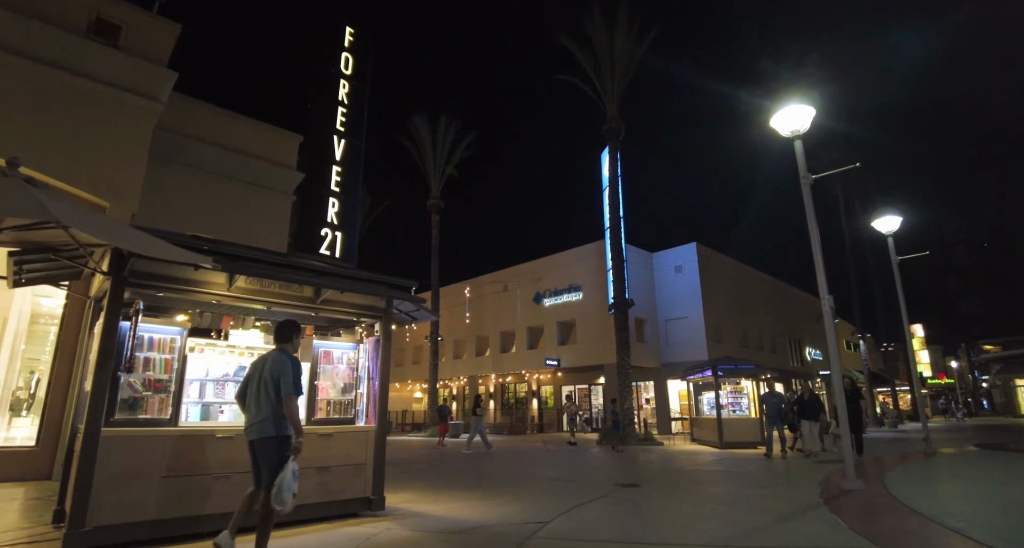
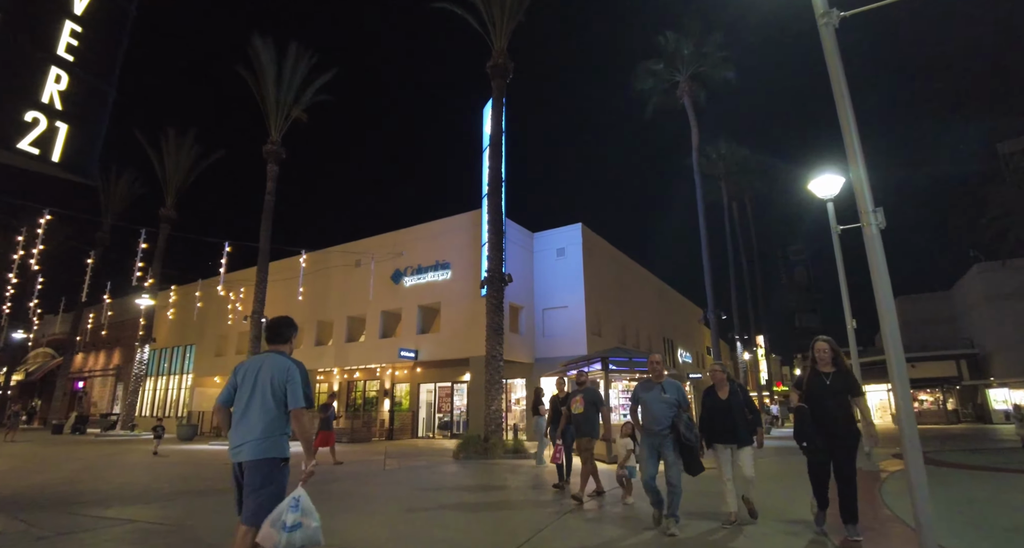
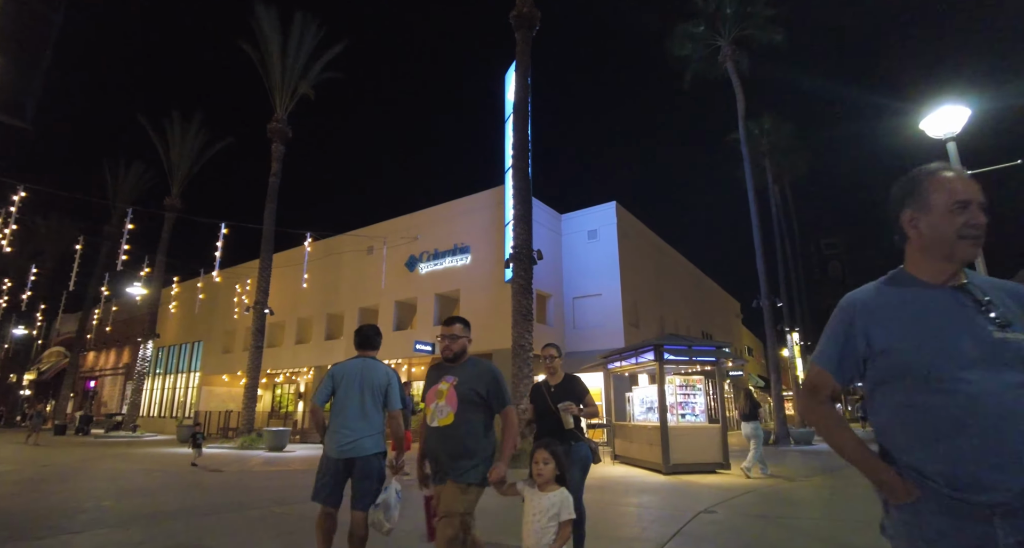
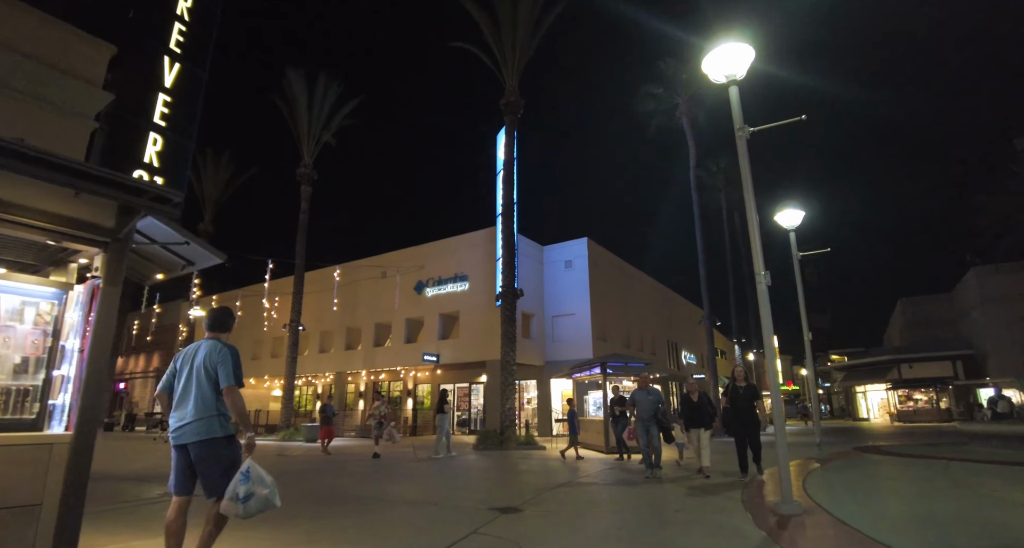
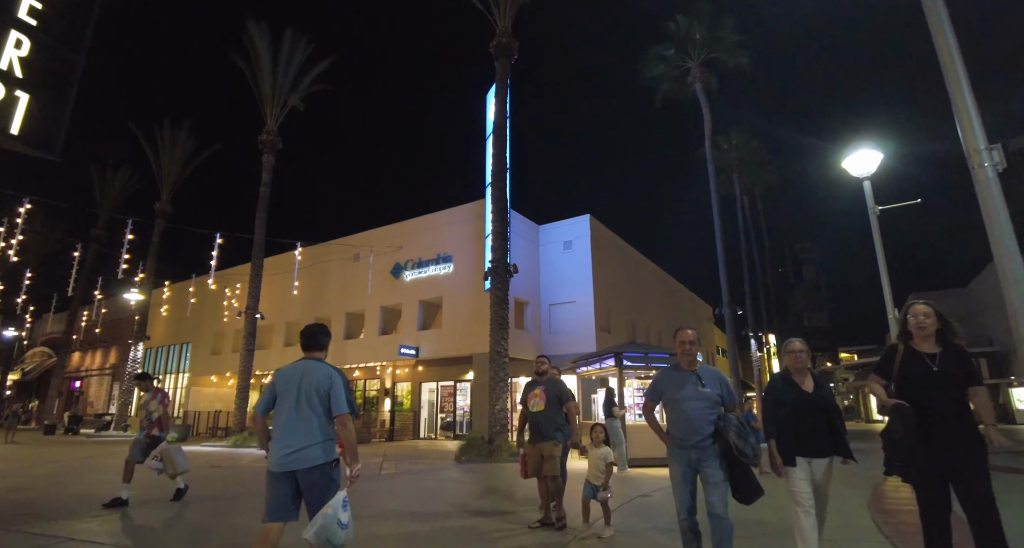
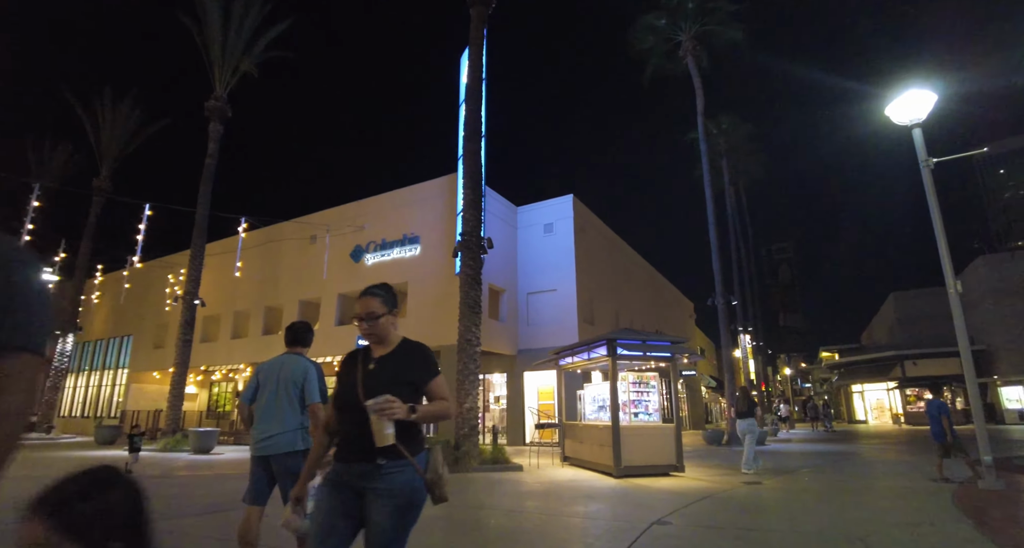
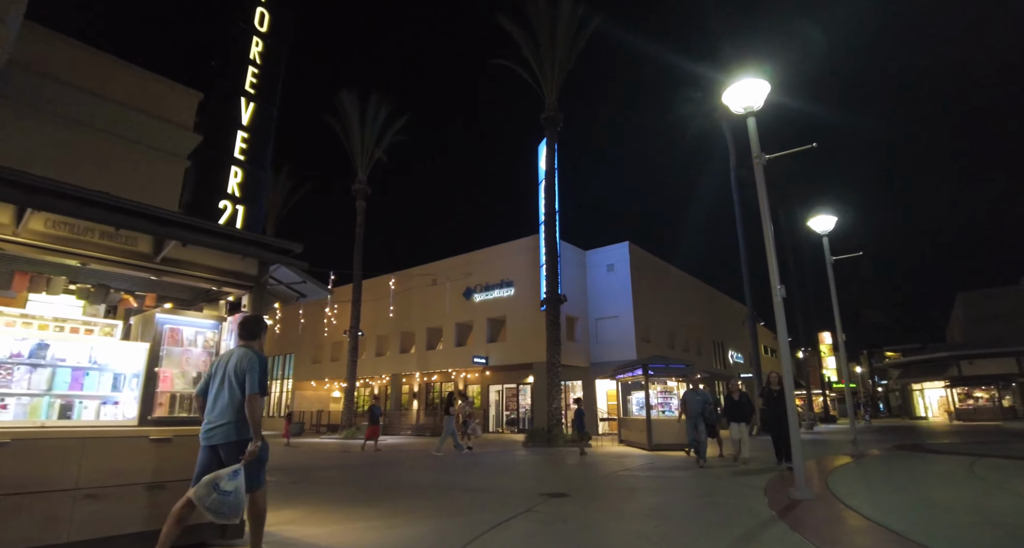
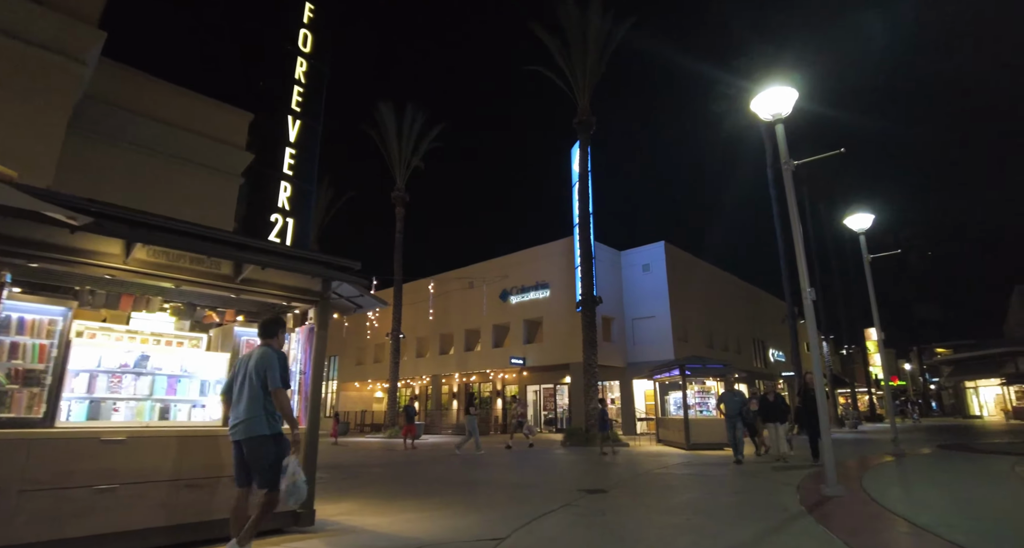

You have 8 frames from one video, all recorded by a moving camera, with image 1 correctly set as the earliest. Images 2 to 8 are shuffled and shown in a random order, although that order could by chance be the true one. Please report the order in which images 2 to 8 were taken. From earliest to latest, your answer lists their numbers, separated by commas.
8, 7, 4, 2, 5, 3, 6
